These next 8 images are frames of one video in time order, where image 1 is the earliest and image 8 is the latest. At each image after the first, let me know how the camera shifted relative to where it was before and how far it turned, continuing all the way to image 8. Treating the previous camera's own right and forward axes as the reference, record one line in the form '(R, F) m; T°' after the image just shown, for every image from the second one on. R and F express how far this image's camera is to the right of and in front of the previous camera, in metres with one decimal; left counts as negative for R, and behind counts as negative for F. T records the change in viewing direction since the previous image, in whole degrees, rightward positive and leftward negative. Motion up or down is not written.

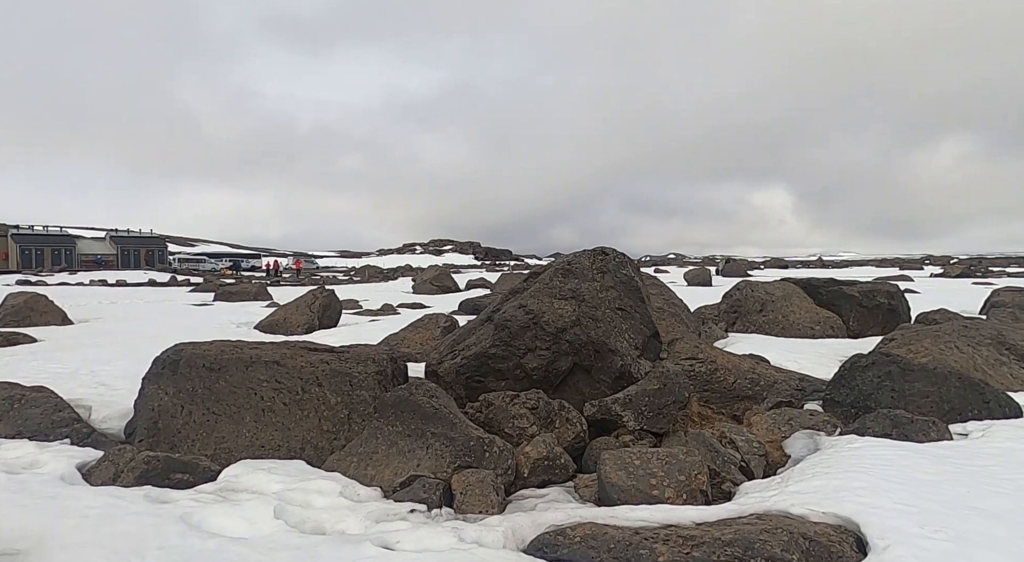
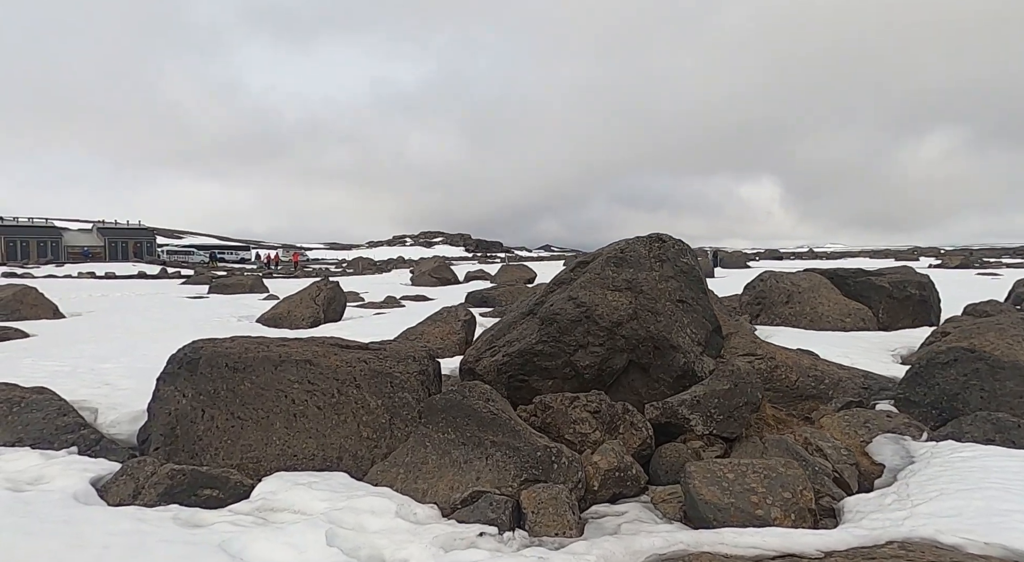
(-0.7, +0.8) m; +1°
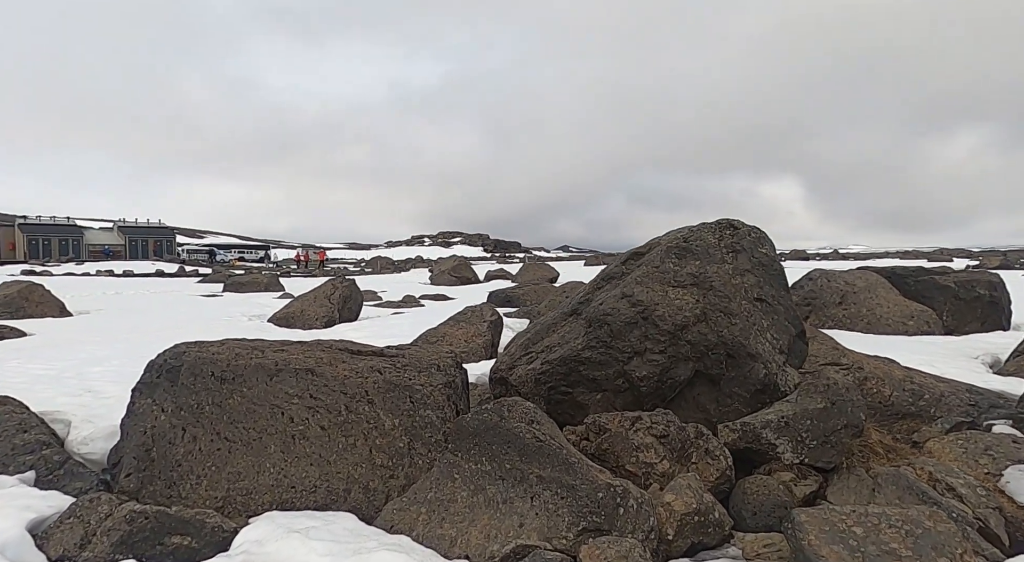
(-0.2, +1.3) m; -1°
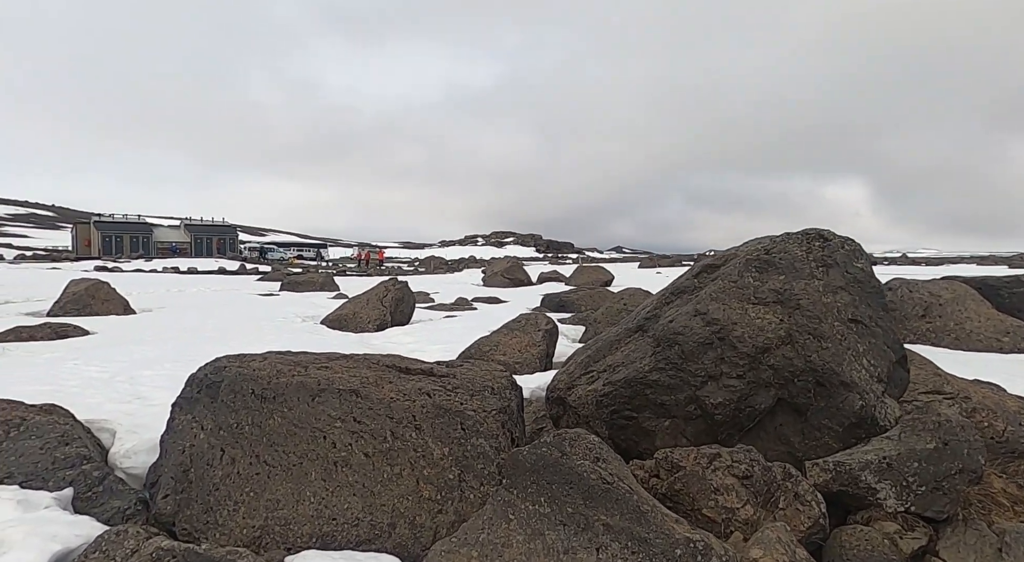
(-0.1, +0.6) m; -4°
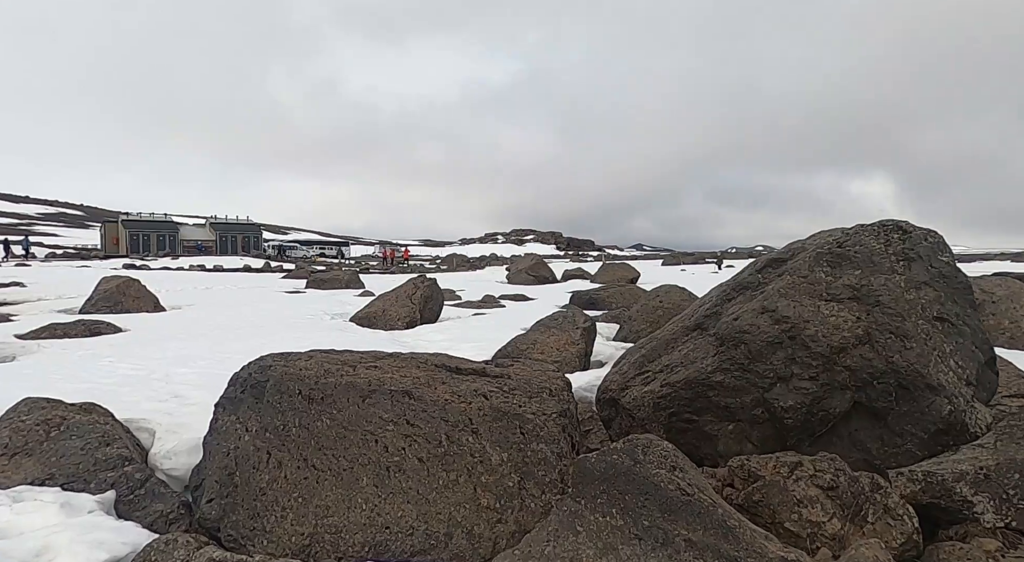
(-0.3, +0.3) m; -2°
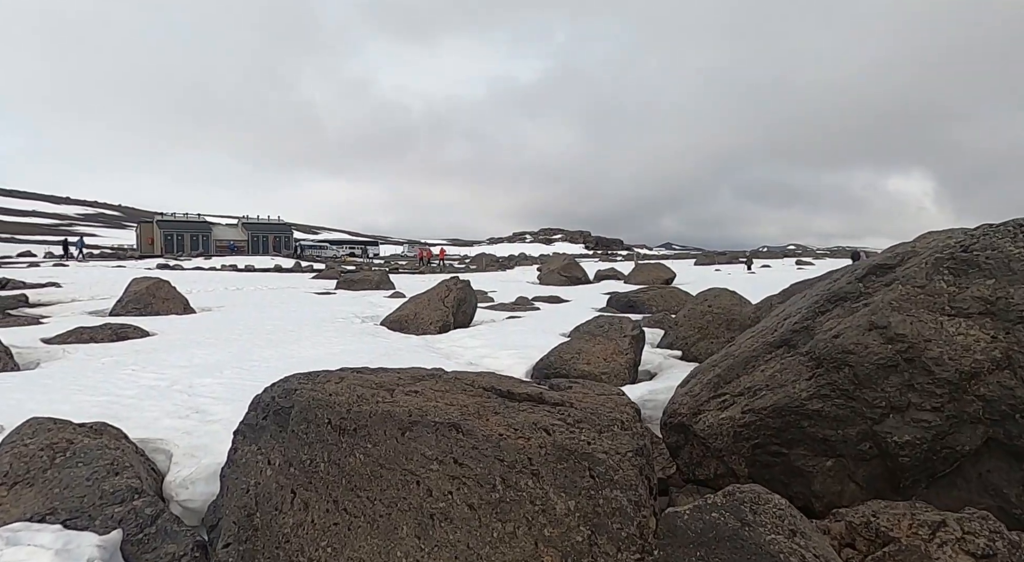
(-0.2, +0.8) m; -2°
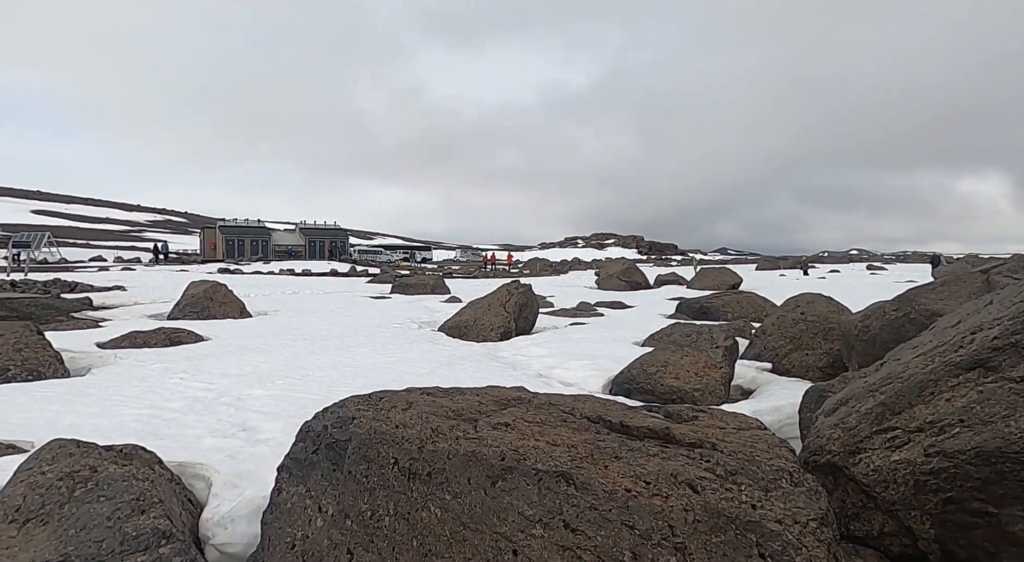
(-0.4, +1.1) m; -4°
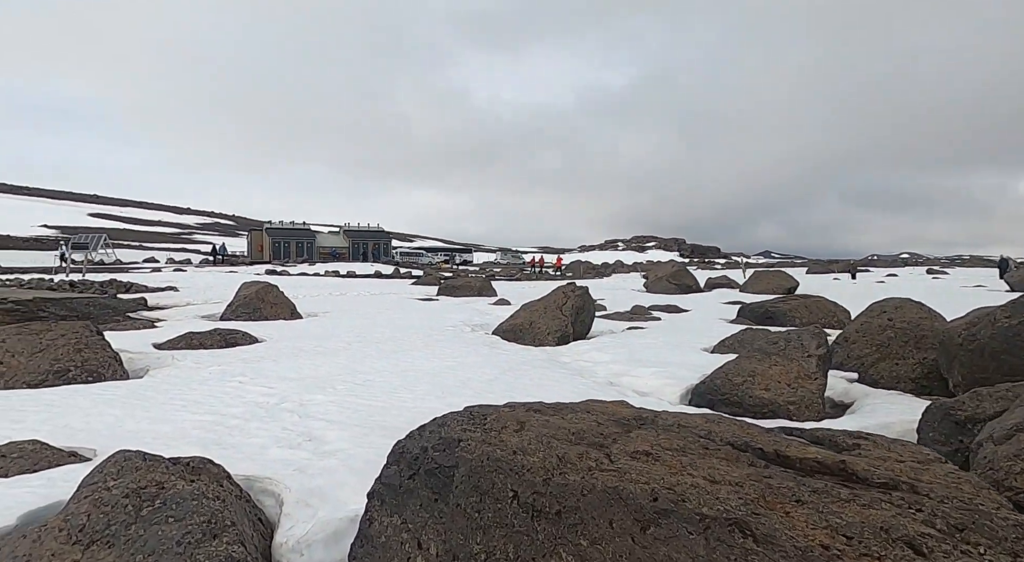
(-0.5, +0.6) m; -3°
